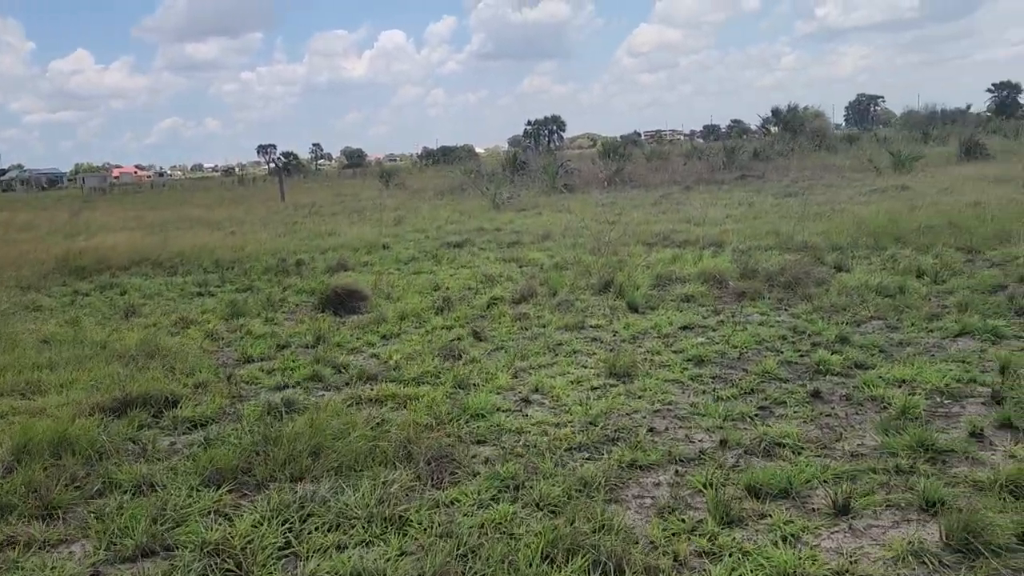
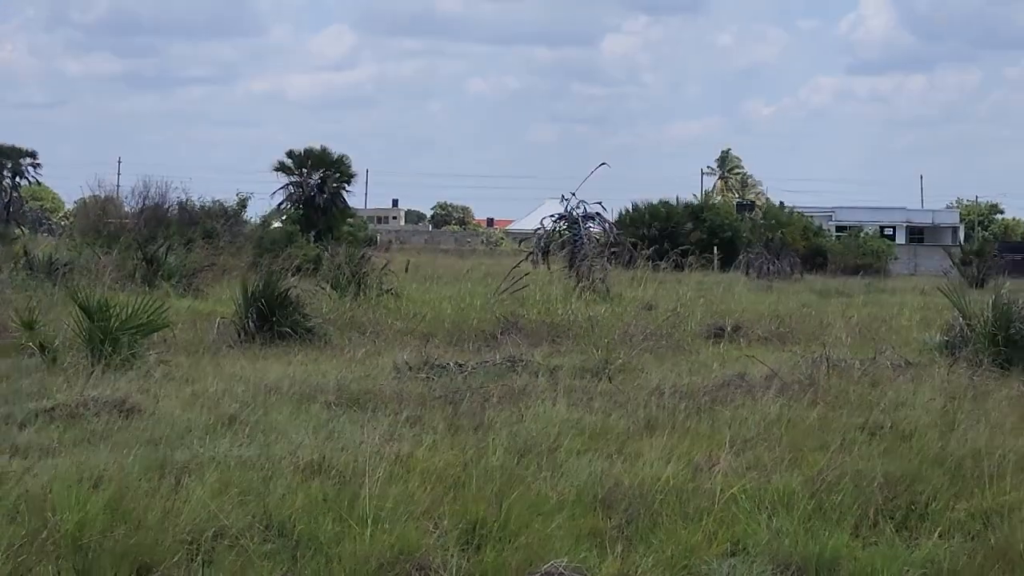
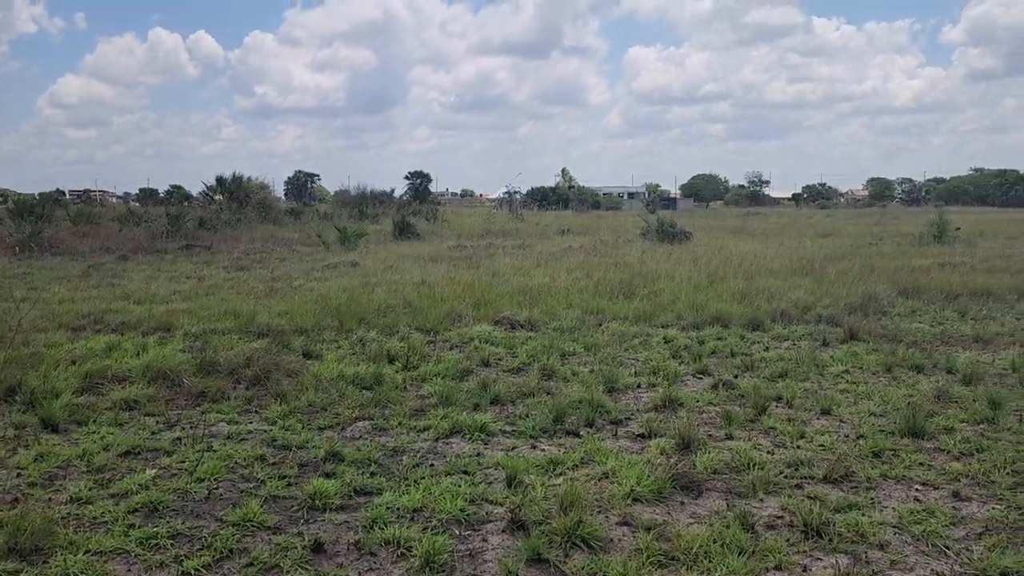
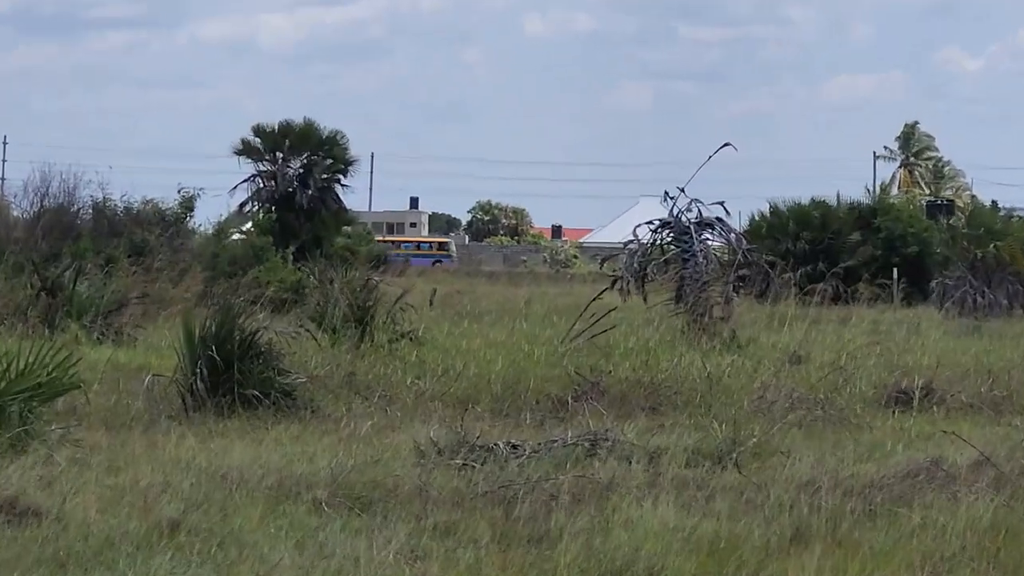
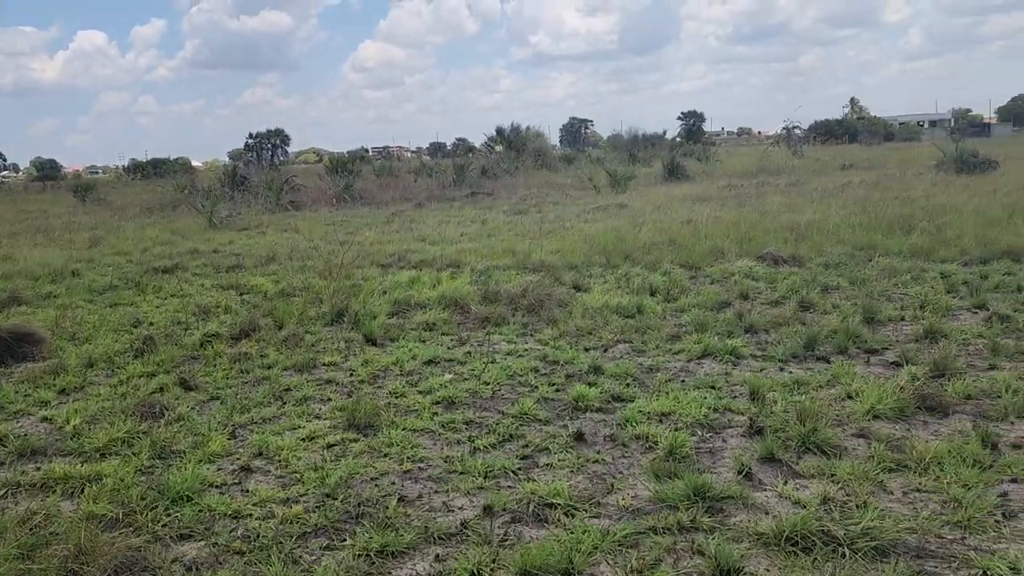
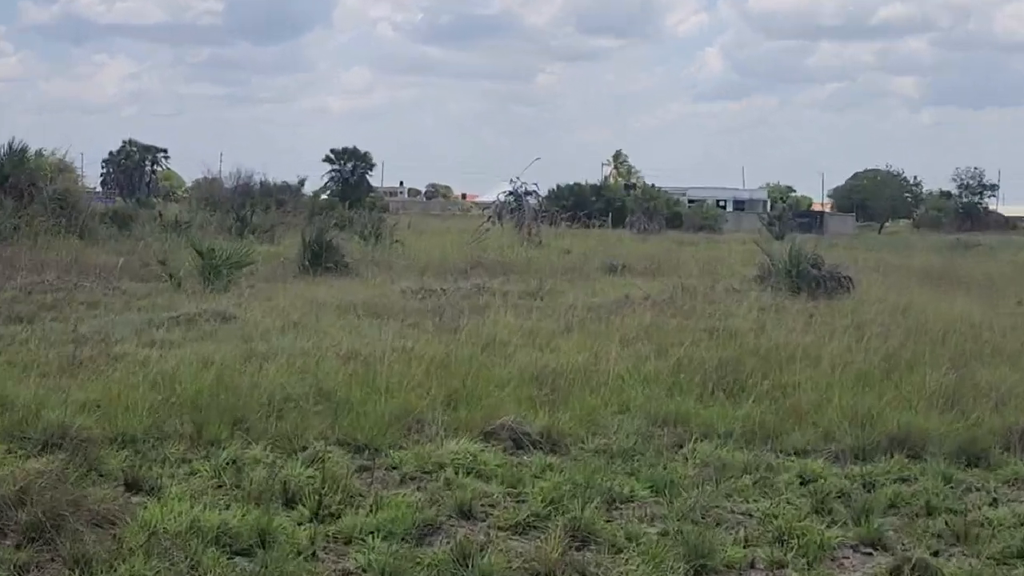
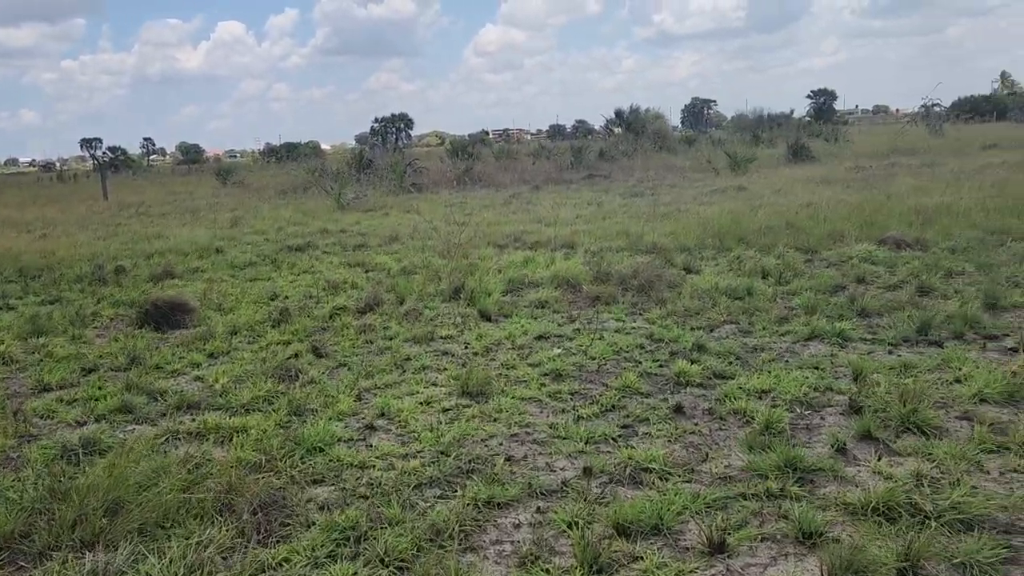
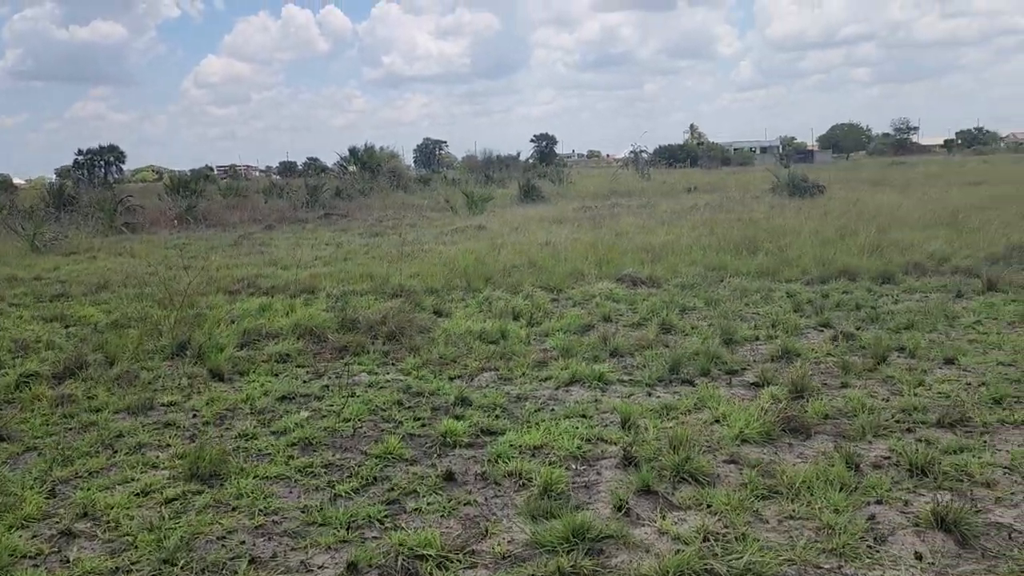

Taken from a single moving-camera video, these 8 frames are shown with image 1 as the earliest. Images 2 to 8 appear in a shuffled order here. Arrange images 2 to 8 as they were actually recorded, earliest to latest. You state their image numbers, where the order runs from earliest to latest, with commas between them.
7, 5, 8, 3, 6, 2, 4
